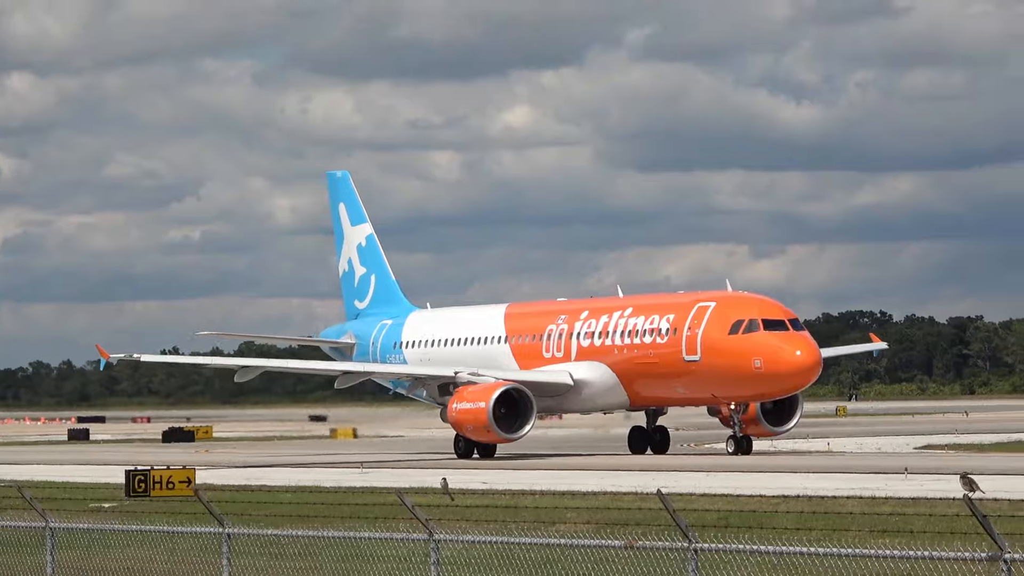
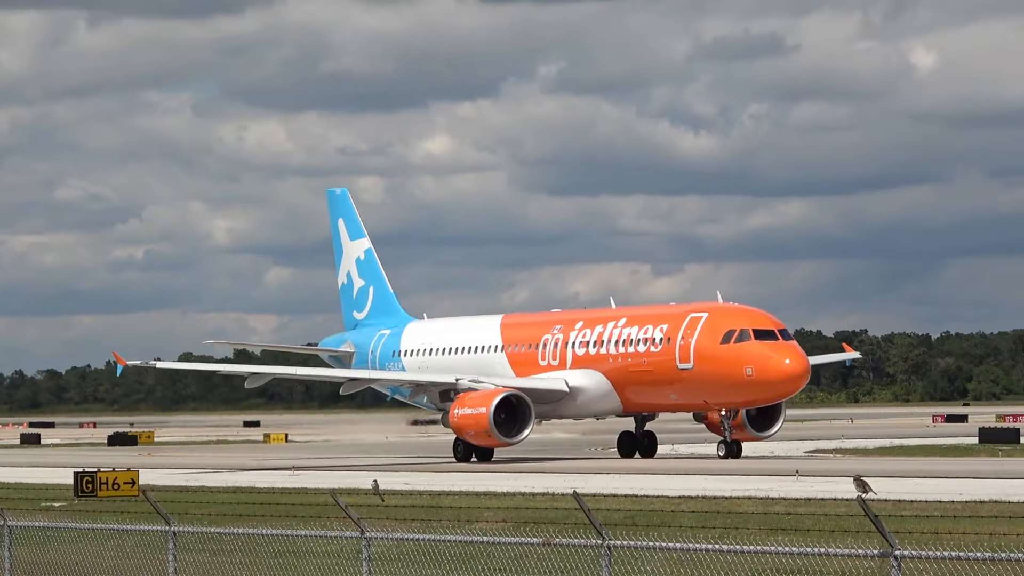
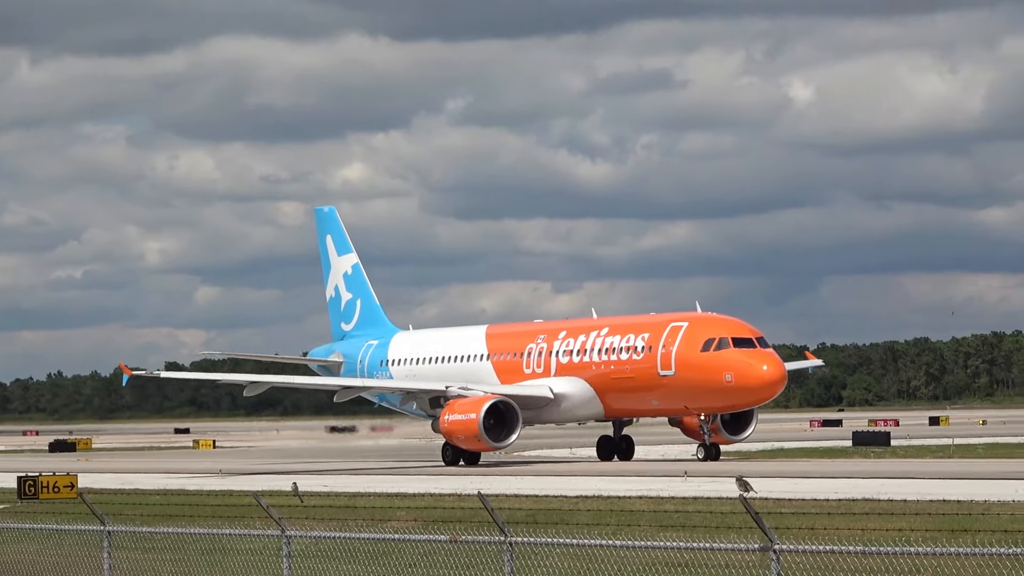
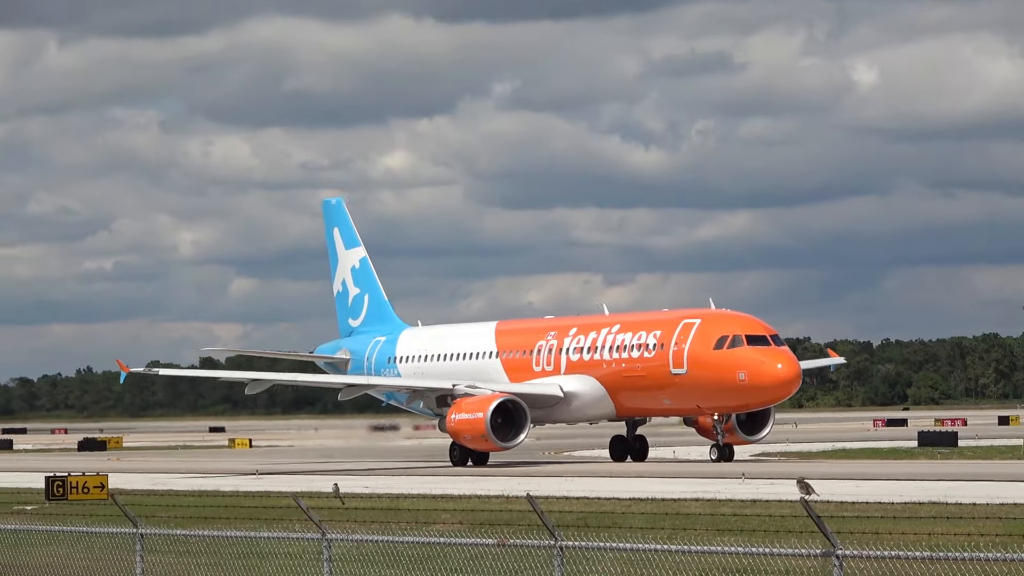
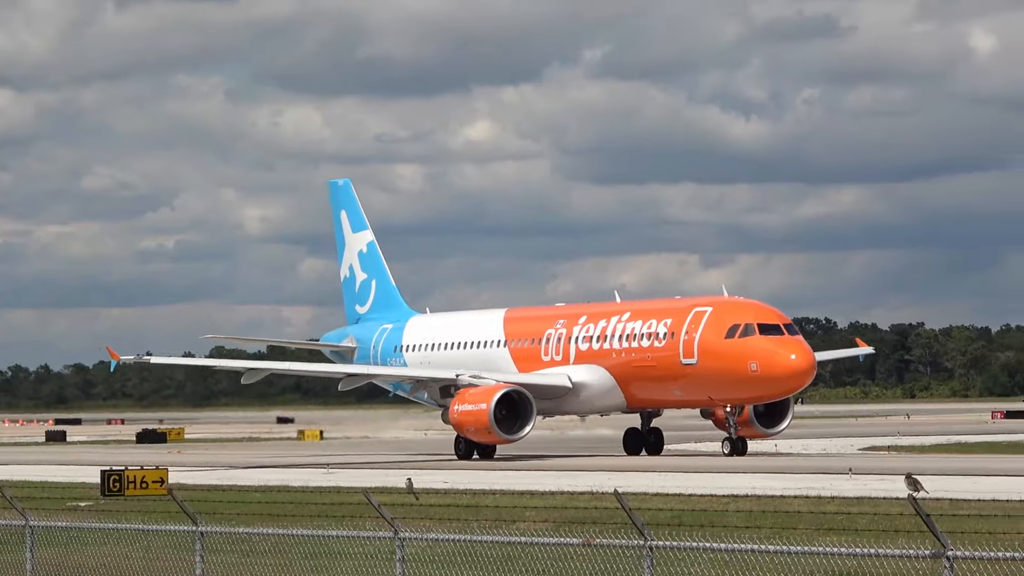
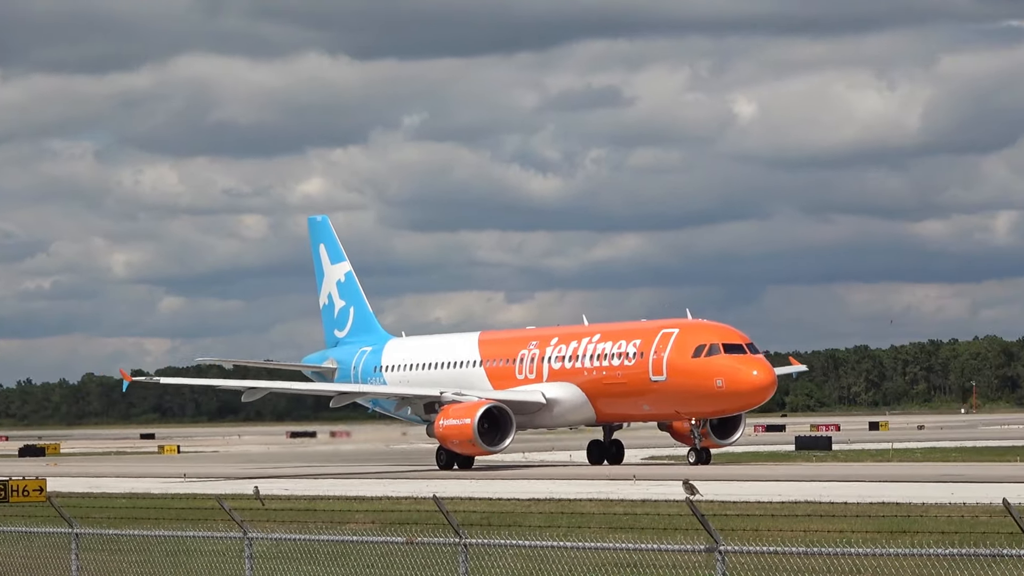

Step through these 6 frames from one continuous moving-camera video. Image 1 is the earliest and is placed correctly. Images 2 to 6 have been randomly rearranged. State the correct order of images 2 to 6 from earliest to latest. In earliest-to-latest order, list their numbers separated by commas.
5, 2, 4, 3, 6
